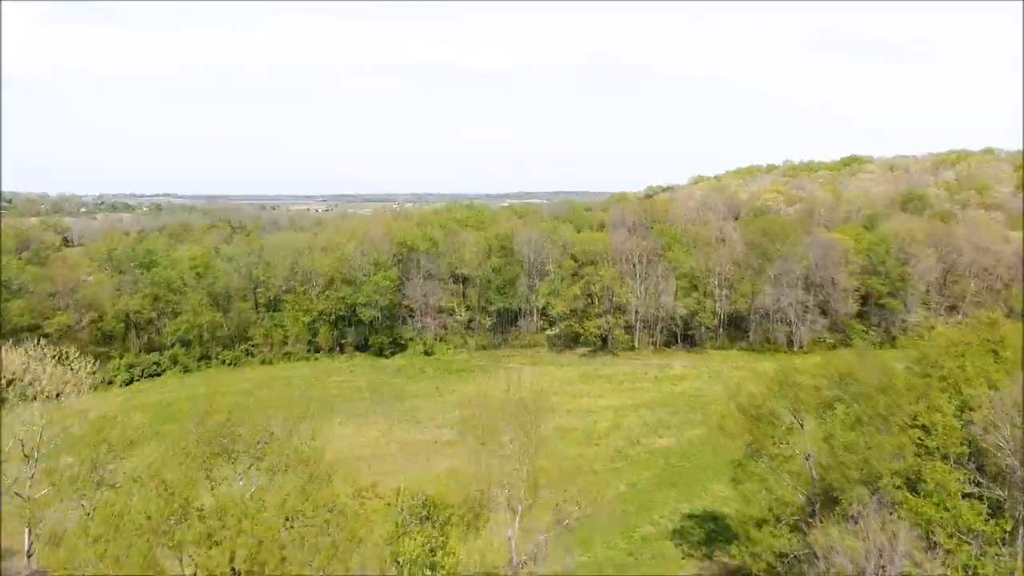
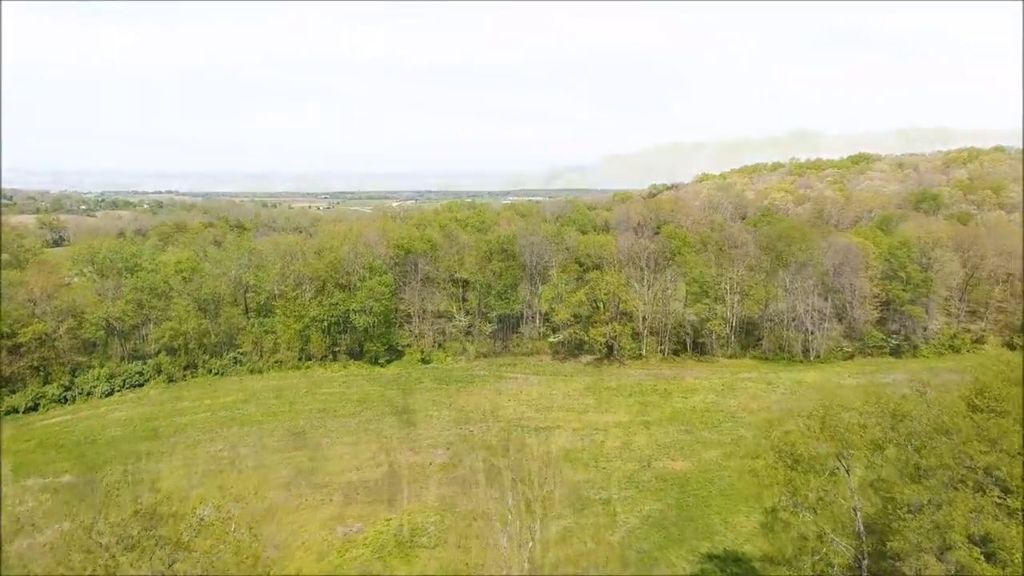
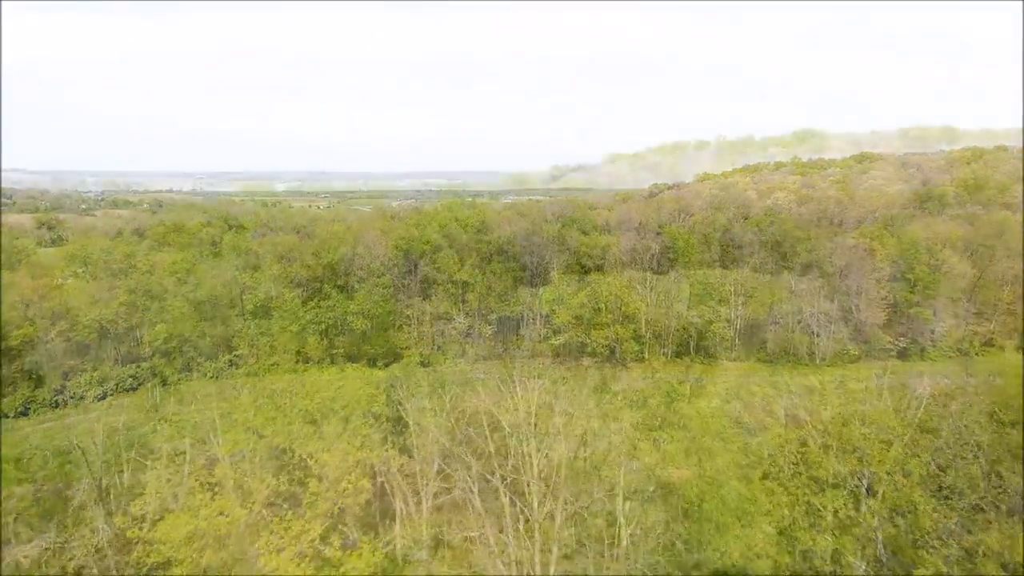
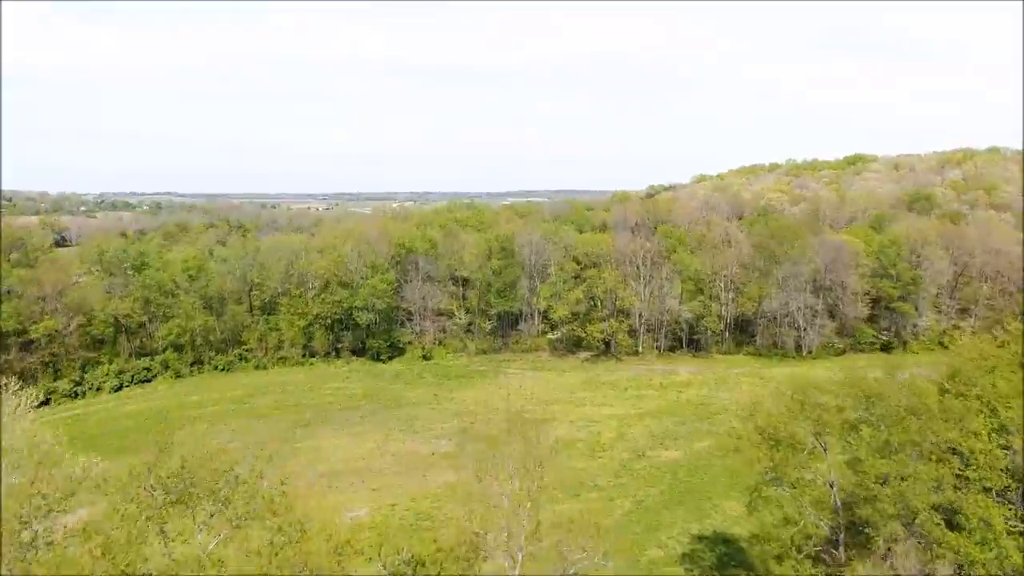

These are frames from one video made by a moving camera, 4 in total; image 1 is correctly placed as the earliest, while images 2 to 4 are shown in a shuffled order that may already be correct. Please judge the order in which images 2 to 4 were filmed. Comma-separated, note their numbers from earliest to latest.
4, 2, 3
